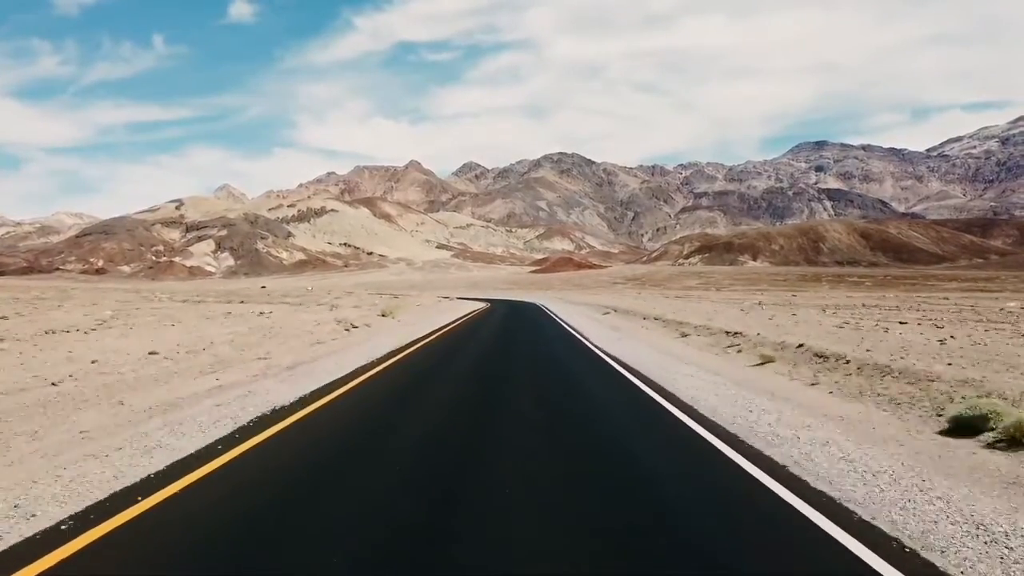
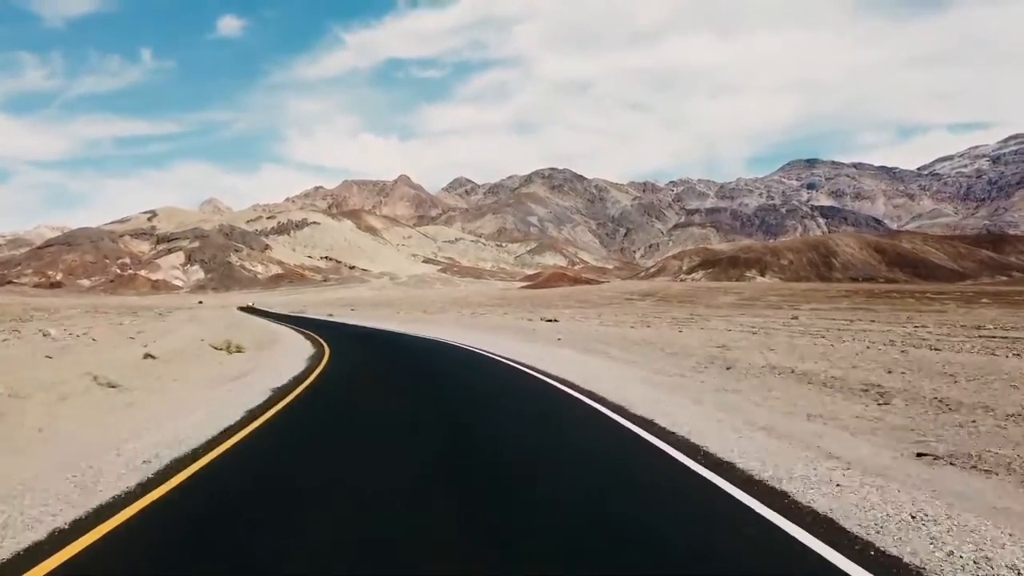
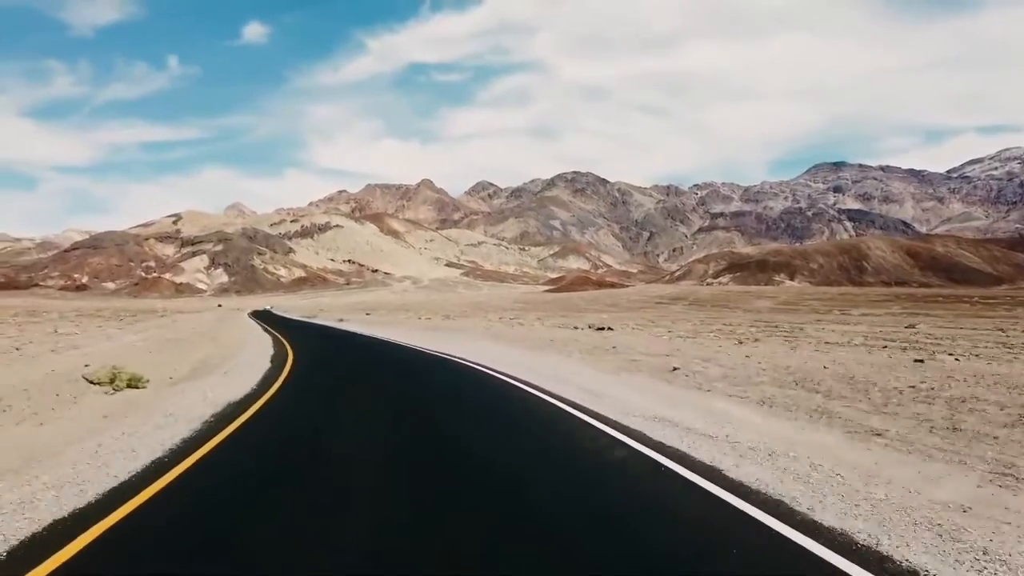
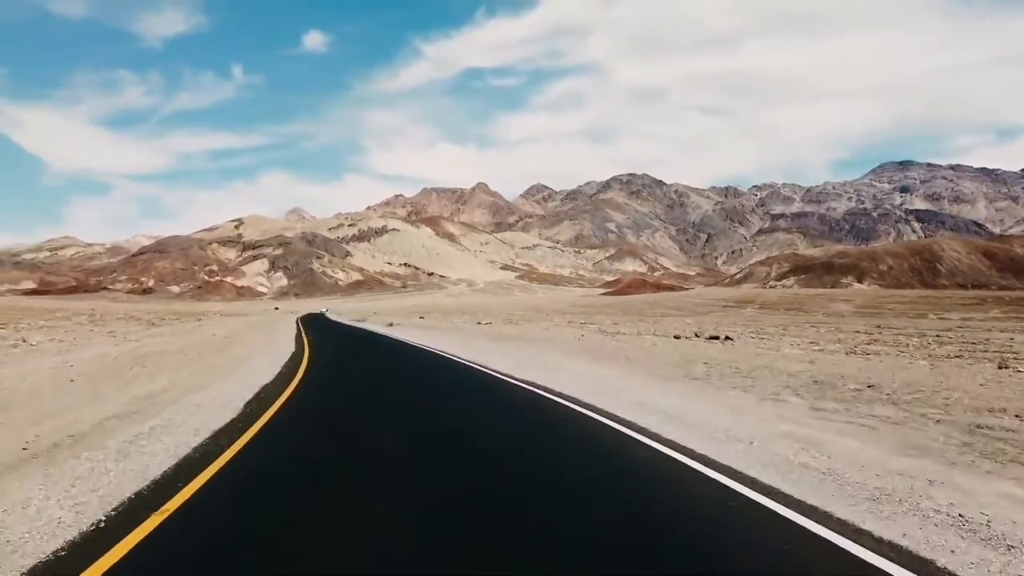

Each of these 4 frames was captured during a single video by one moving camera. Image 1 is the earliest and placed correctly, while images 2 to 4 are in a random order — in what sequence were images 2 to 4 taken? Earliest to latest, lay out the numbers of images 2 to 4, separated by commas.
2, 3, 4
